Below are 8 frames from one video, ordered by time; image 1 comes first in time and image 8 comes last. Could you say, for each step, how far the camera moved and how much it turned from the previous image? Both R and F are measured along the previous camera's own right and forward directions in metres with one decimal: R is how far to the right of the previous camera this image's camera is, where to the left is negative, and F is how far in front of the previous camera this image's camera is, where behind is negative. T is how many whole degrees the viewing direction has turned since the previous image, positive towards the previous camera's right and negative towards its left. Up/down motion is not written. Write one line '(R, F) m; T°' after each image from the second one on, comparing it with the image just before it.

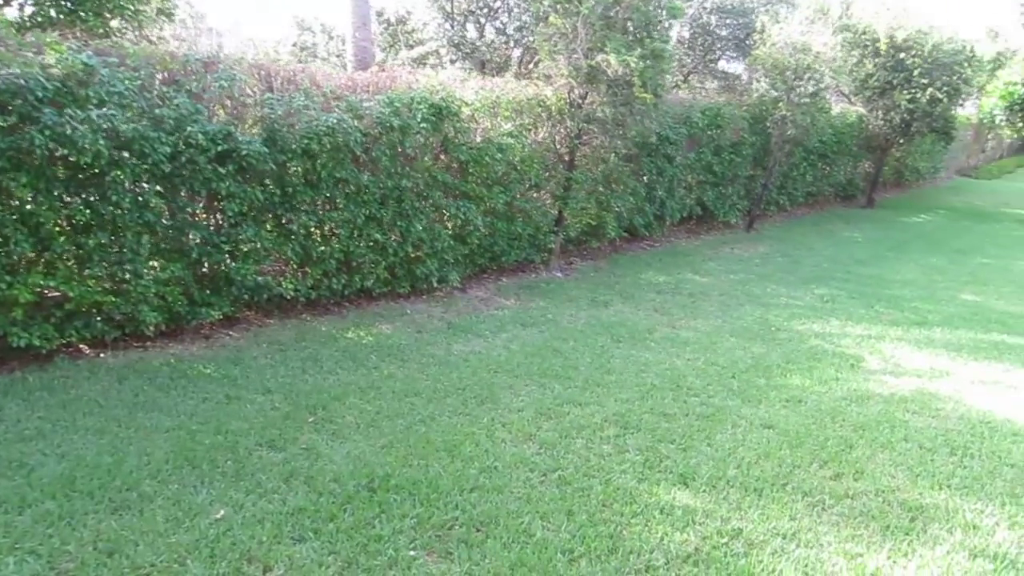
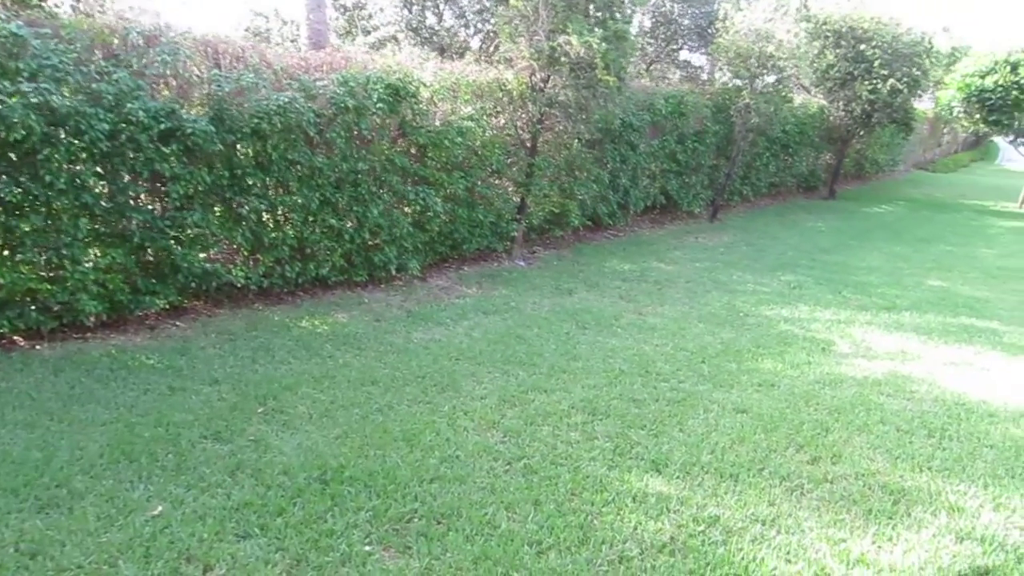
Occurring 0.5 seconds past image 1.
(0.0, +0.2) m; +2°
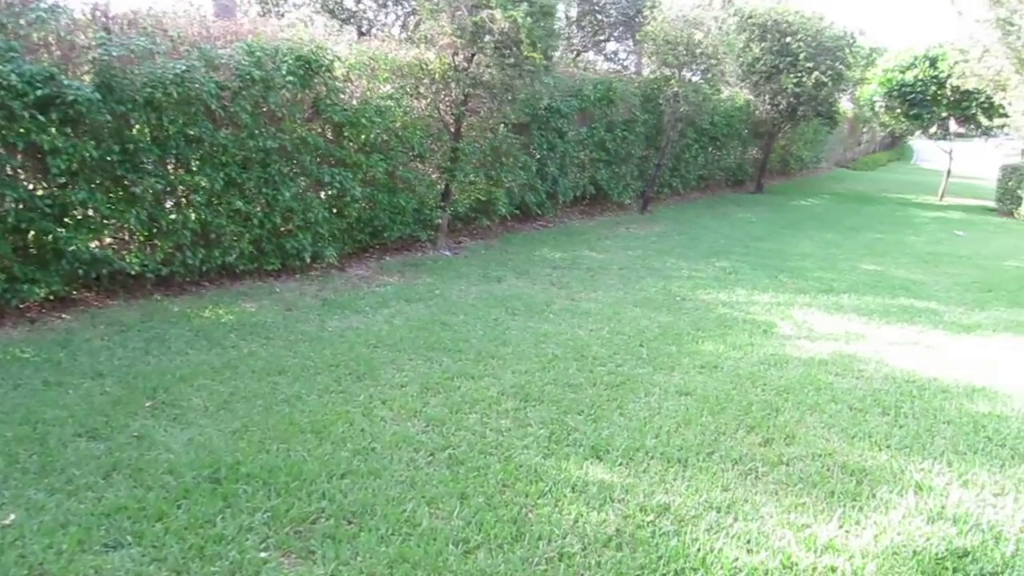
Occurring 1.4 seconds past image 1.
(0.0, +0.4) m; +4°
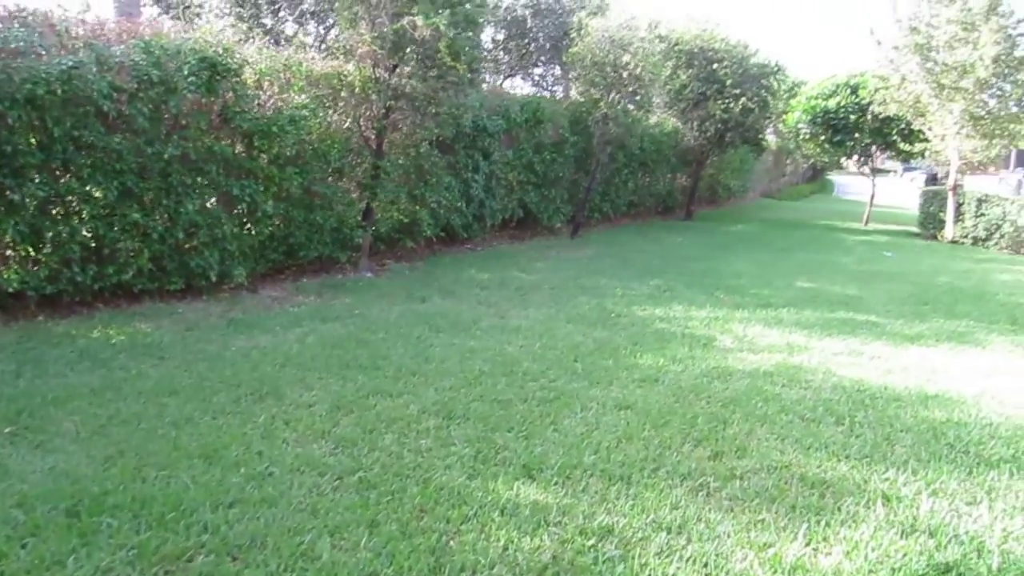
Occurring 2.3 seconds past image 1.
(0.0, +0.4) m; +4°
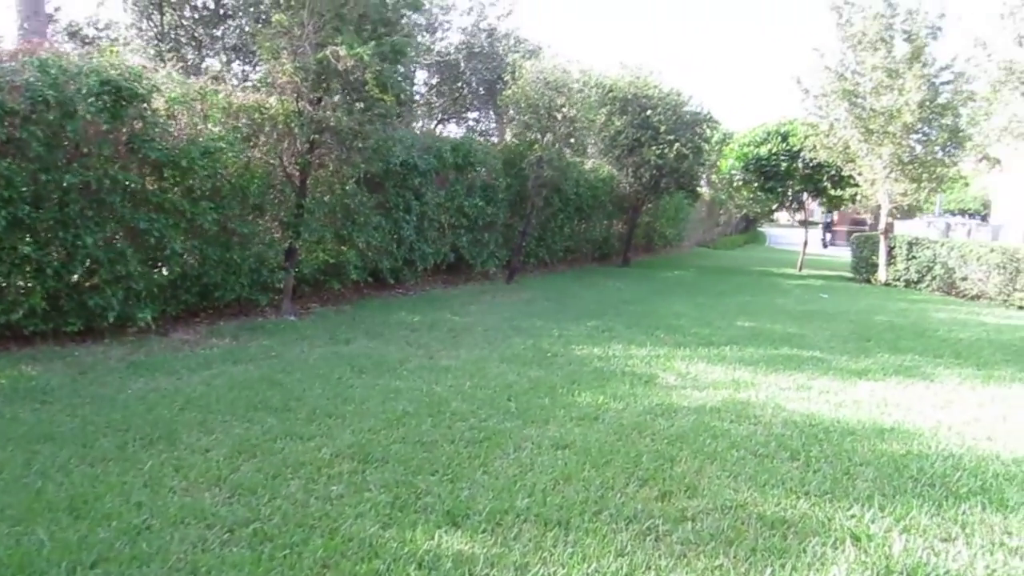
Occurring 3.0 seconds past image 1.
(+0.1, +0.4) m; +4°
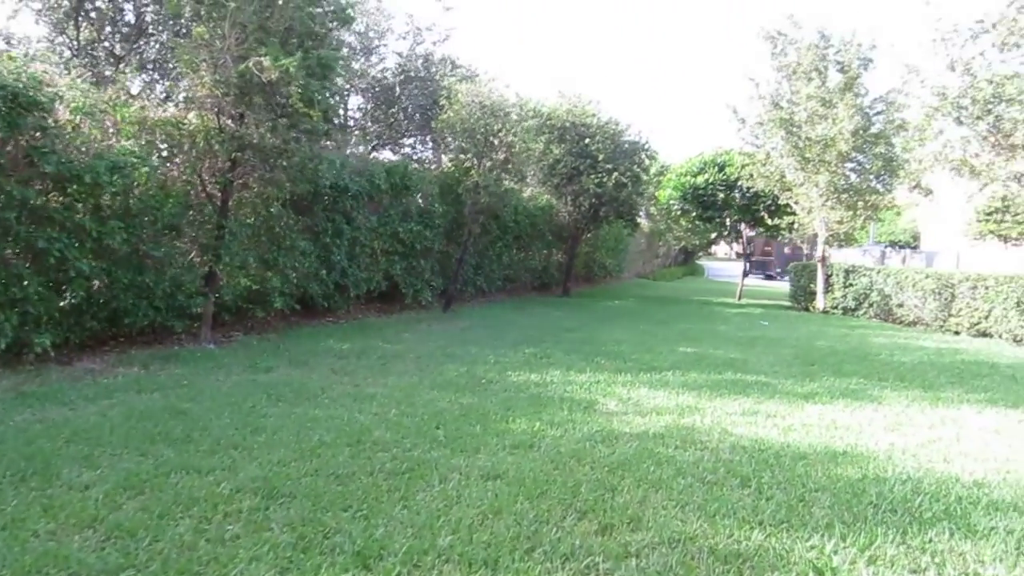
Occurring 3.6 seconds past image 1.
(+0.1, +0.3) m; +4°
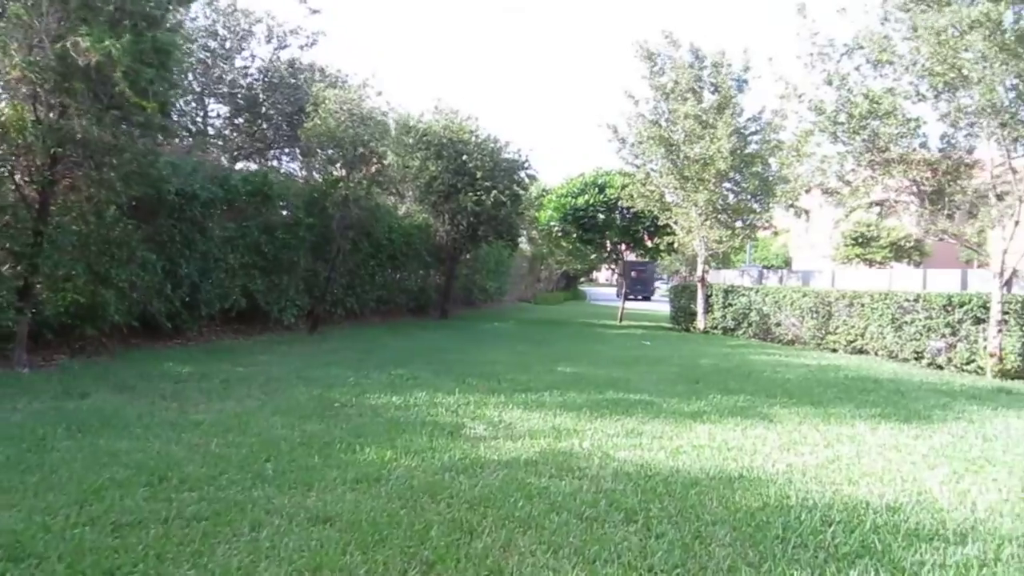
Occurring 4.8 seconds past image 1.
(+0.1, +0.6) m; +7°
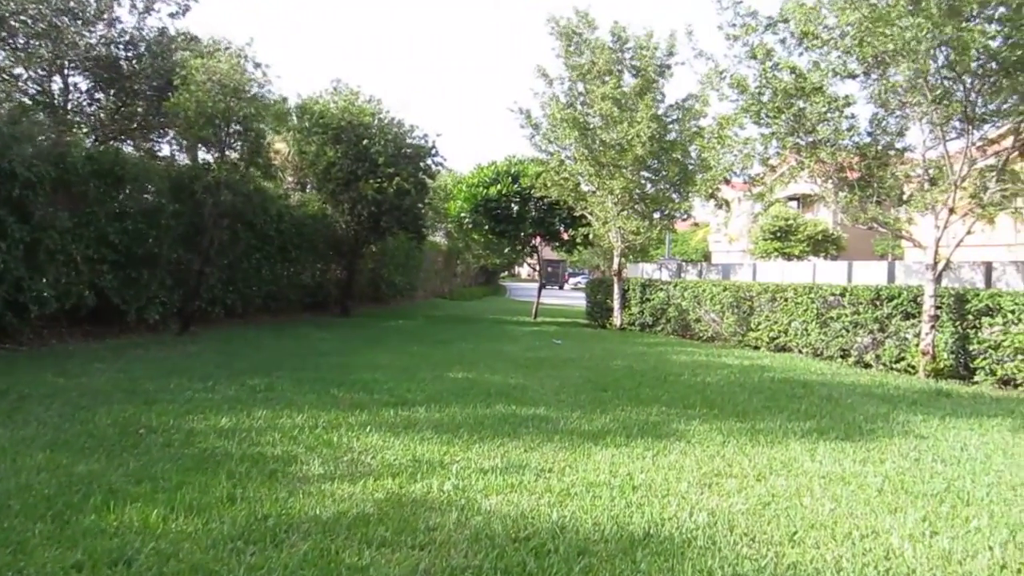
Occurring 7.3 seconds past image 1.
(+0.3, +1.0) m; +5°
